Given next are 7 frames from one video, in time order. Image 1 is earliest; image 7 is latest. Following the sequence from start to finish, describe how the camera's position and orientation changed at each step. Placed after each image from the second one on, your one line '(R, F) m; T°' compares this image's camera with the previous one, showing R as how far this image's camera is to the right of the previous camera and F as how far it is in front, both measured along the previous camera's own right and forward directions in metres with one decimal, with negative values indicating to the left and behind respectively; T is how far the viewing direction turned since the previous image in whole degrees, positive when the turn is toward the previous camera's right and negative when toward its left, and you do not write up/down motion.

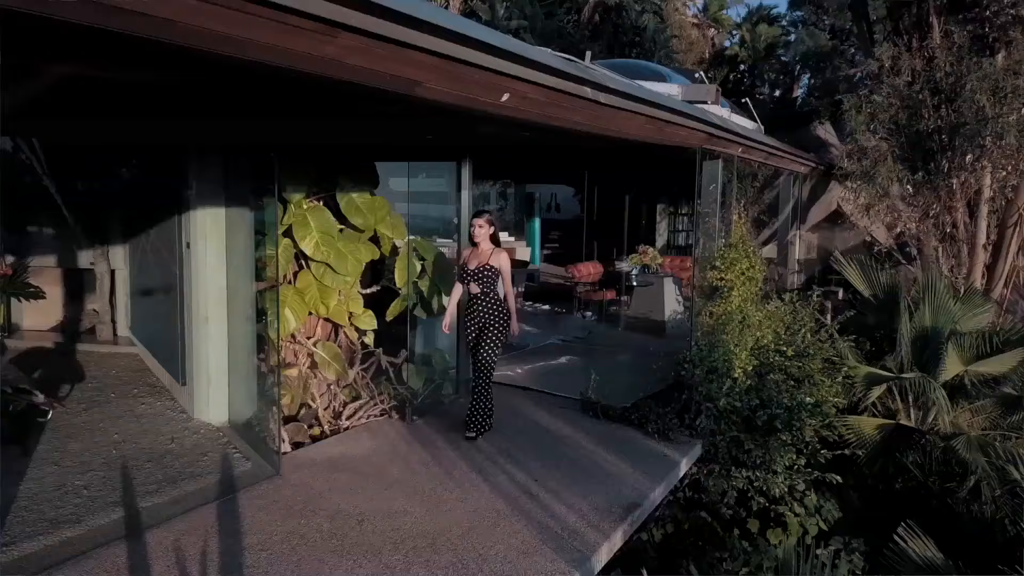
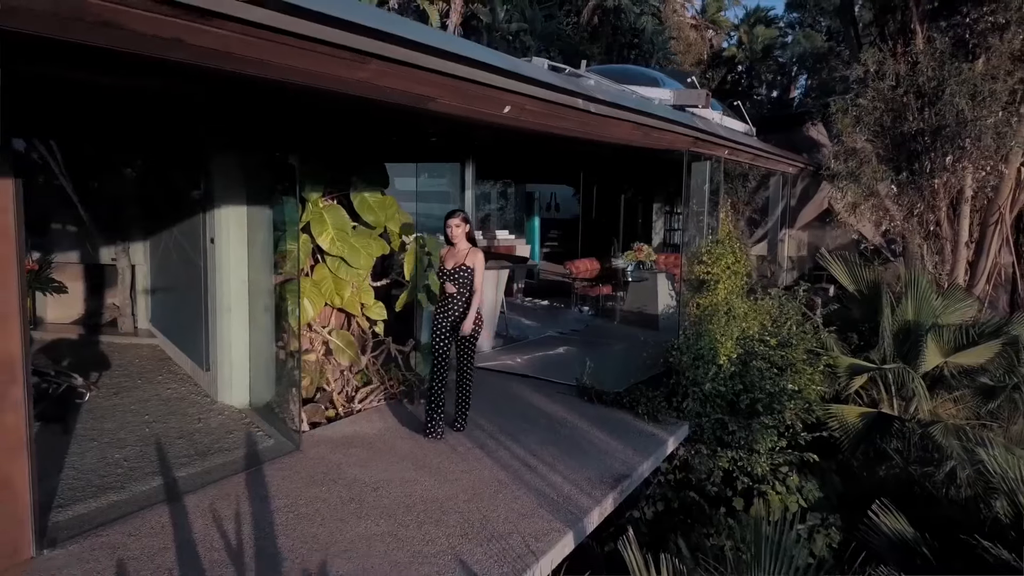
(0.0, -0.4) m; 0°
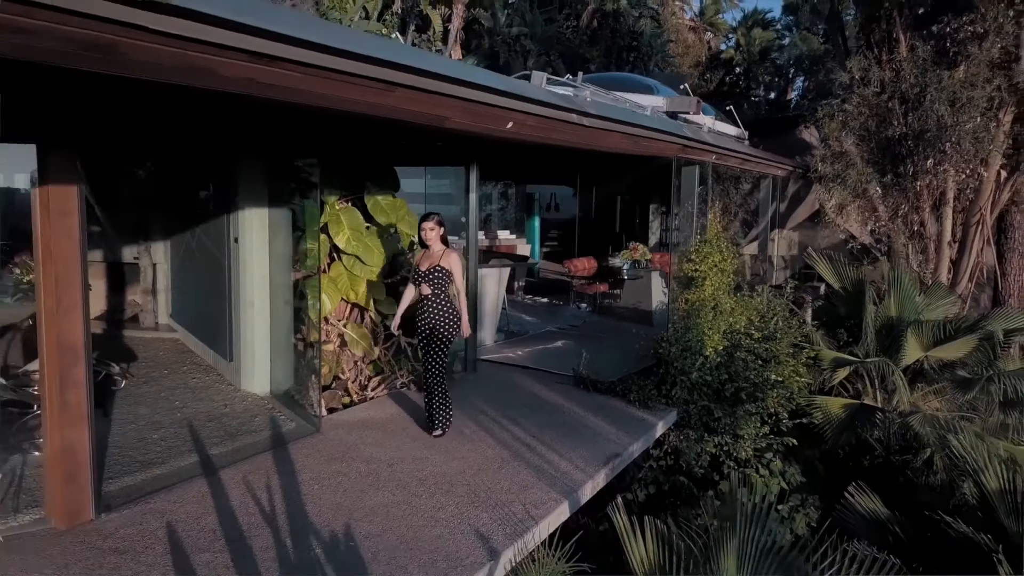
(0.0, -0.4) m; 0°
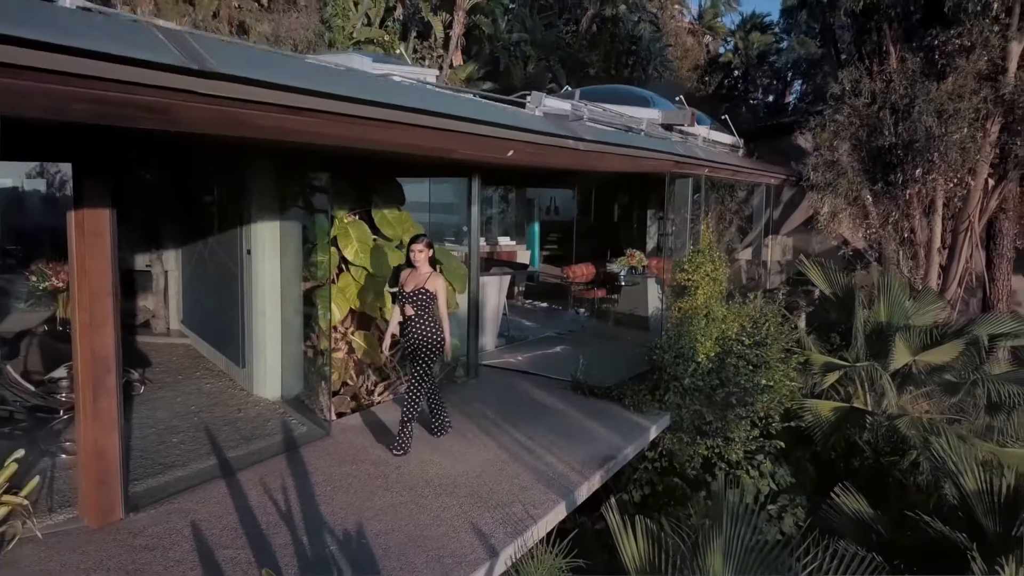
(0.0, -0.3) m; 0°
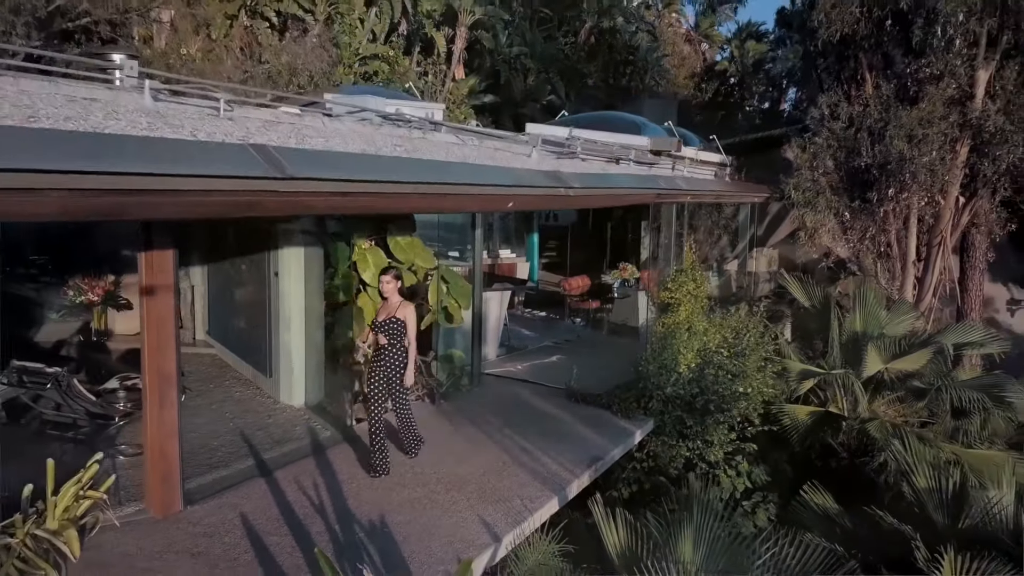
(0.0, -0.7) m; 0°
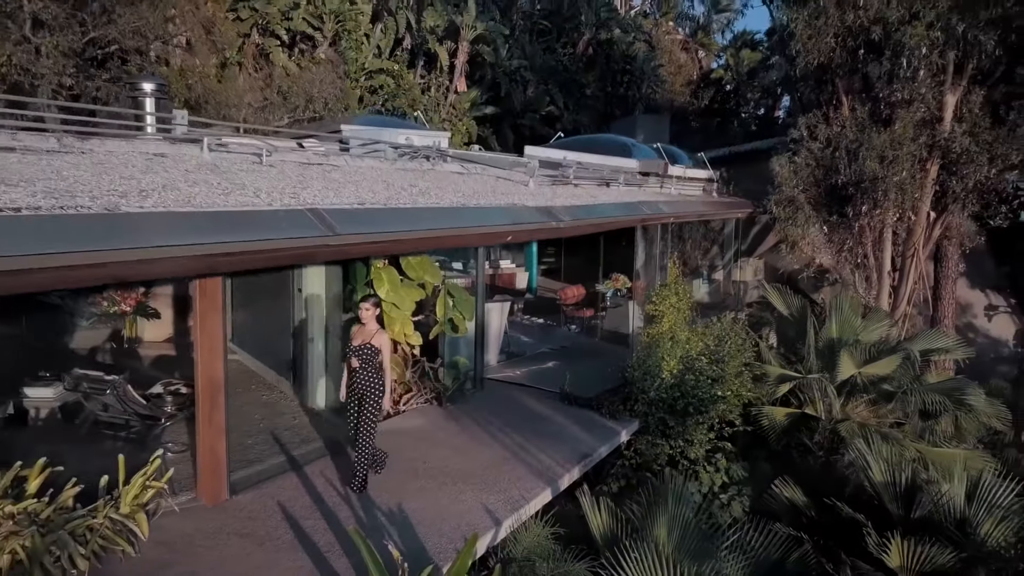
(0.0, -0.7) m; 0°
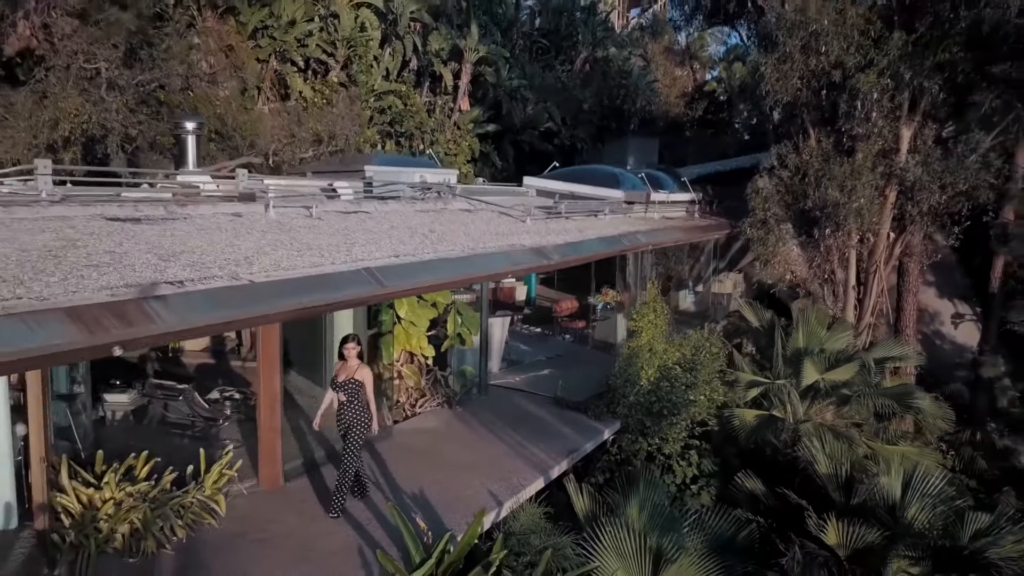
(0.0, -1.2) m; 0°
